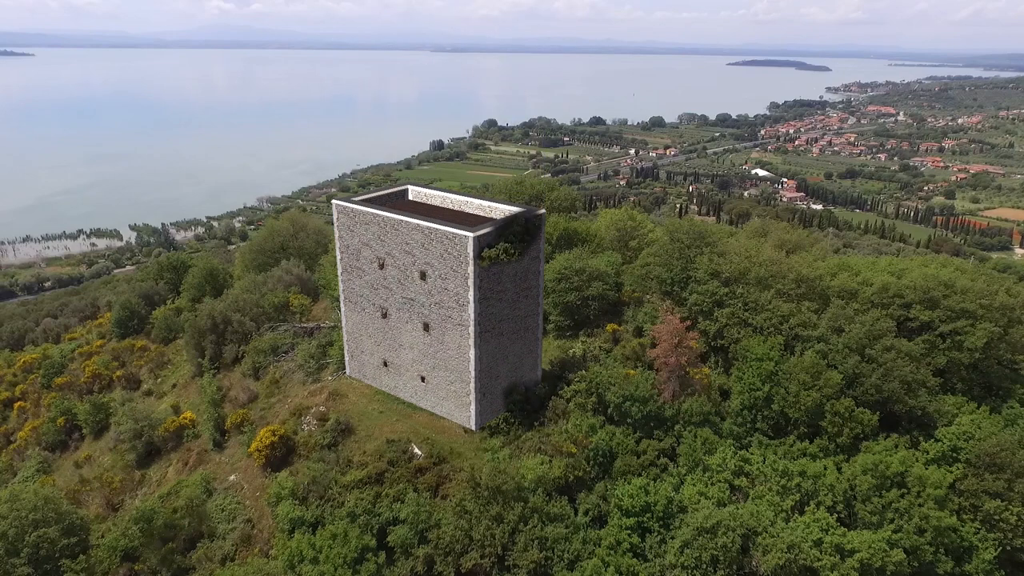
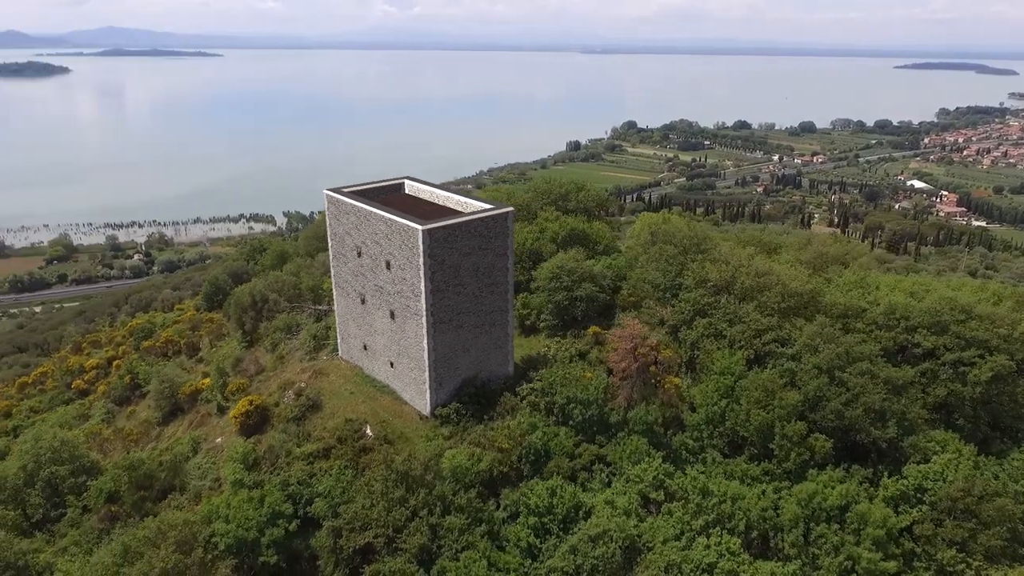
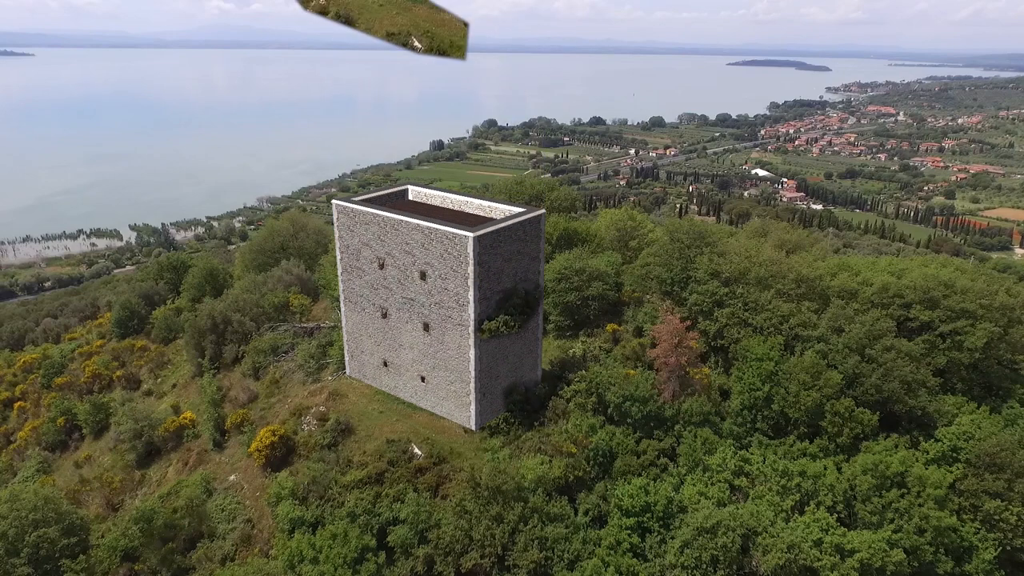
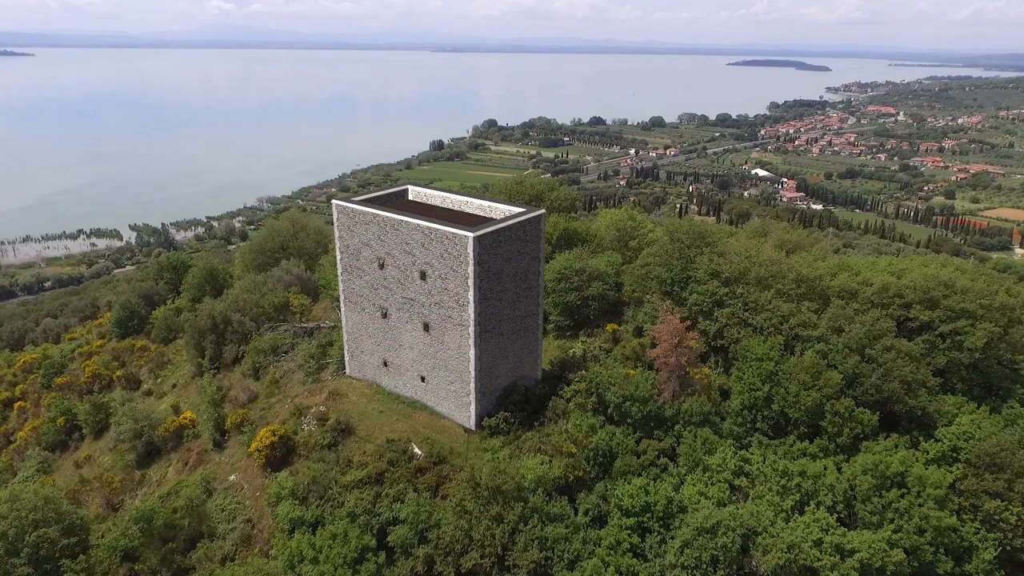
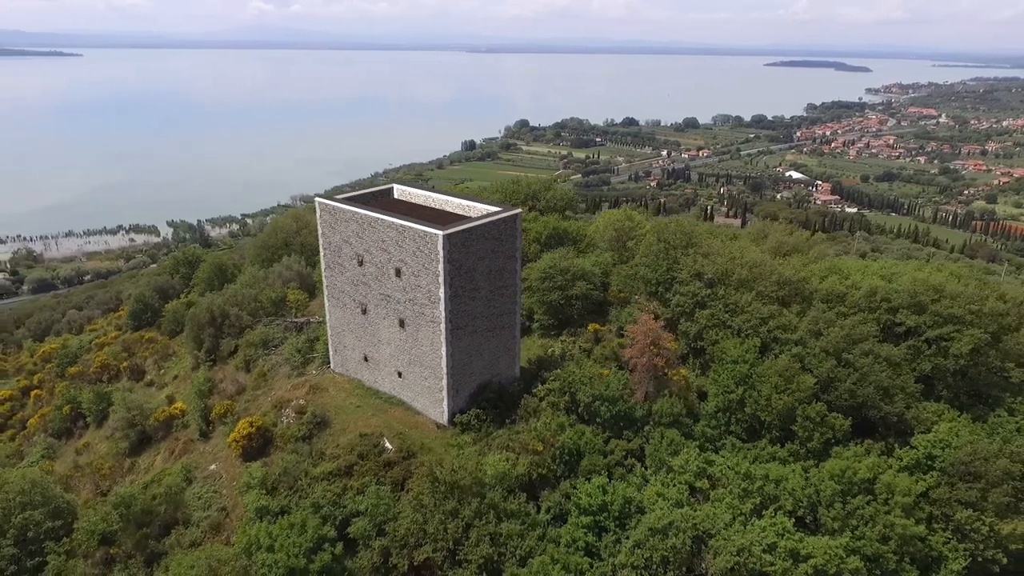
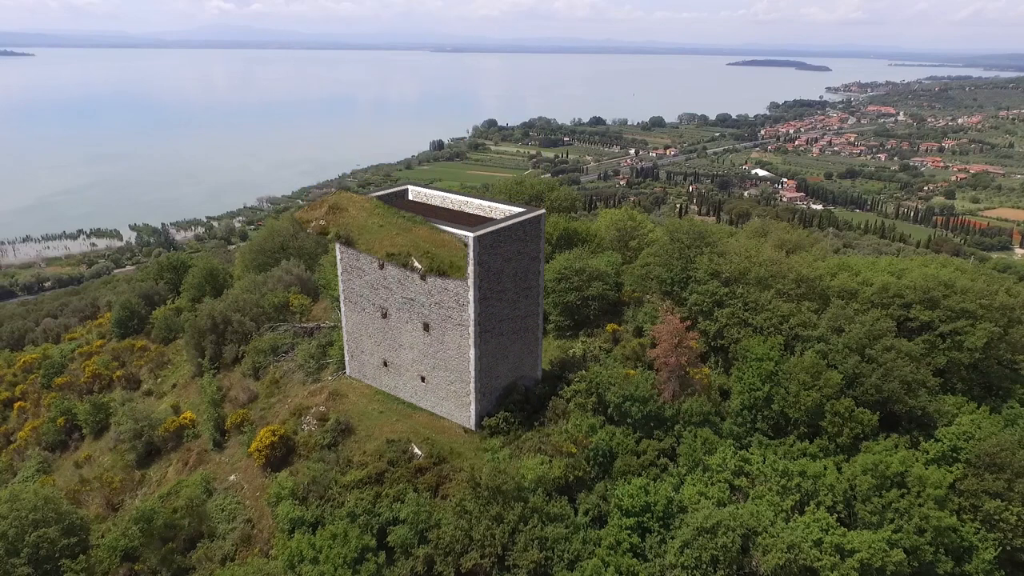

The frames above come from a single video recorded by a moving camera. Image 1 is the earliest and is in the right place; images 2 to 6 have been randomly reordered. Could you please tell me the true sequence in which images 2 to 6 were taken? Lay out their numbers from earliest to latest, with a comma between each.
3, 6, 4, 5, 2
